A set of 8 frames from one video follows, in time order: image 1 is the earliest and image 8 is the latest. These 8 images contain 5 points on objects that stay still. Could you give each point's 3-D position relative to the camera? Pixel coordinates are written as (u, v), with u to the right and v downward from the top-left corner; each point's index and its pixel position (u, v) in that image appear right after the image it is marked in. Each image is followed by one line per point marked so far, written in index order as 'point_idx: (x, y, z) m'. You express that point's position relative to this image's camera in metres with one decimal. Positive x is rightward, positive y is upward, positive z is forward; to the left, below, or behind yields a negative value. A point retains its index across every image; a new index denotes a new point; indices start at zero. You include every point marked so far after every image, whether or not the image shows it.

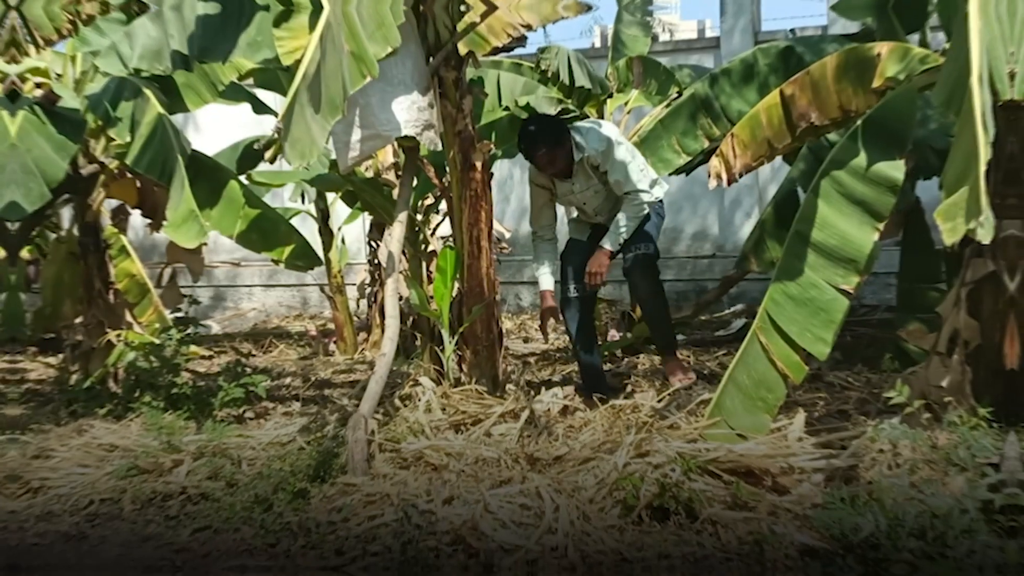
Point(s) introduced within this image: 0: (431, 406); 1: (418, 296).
0: (-0.3, -0.4, +4.3) m
1: (-0.4, 0.0, +4.5) m
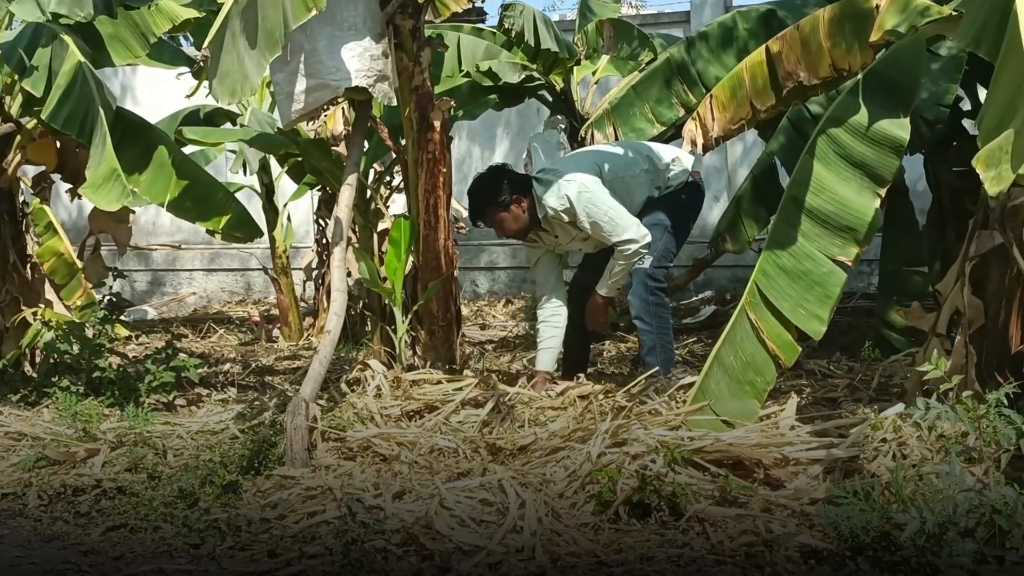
0: (-0.4, -0.4, +3.9) m
1: (-0.5, +0.1, +4.1) m
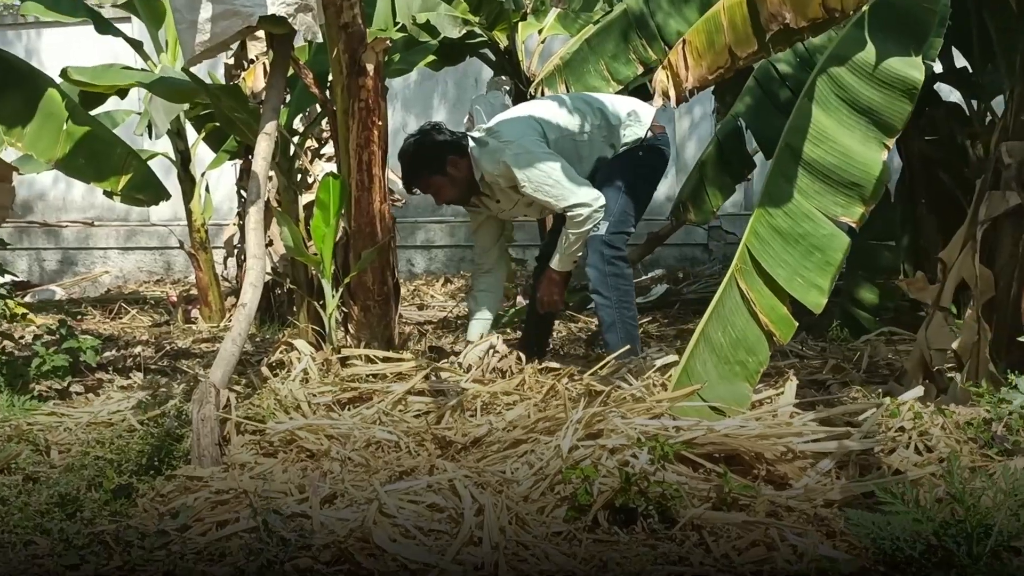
0: (-0.6, -0.3, +3.4) m
1: (-0.7, +0.2, +3.6) m
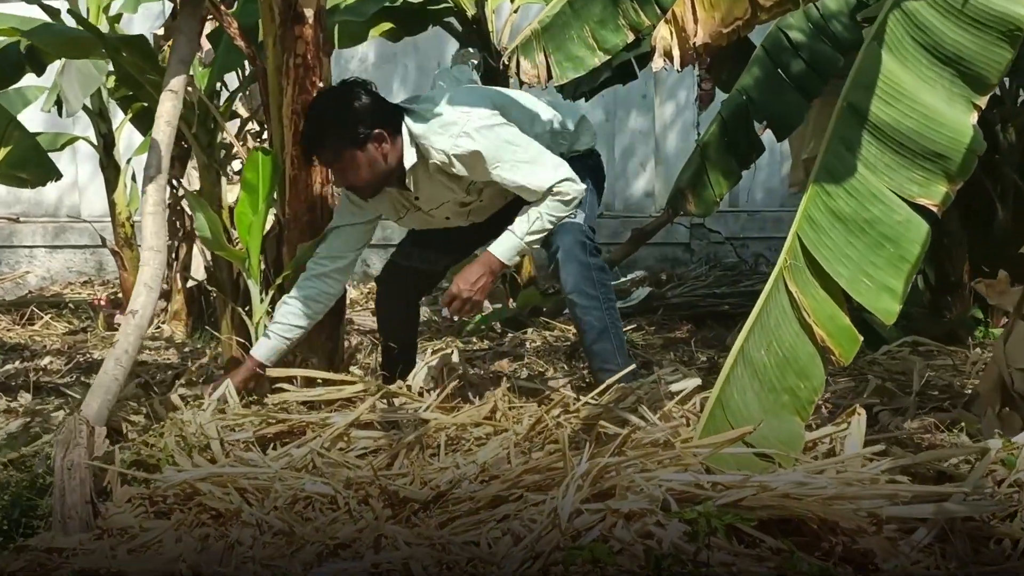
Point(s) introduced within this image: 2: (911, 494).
0: (-0.7, -0.3, +2.7) m
1: (-0.8, +0.2, +2.9) m
2: (+0.6, -0.3, +1.8) m
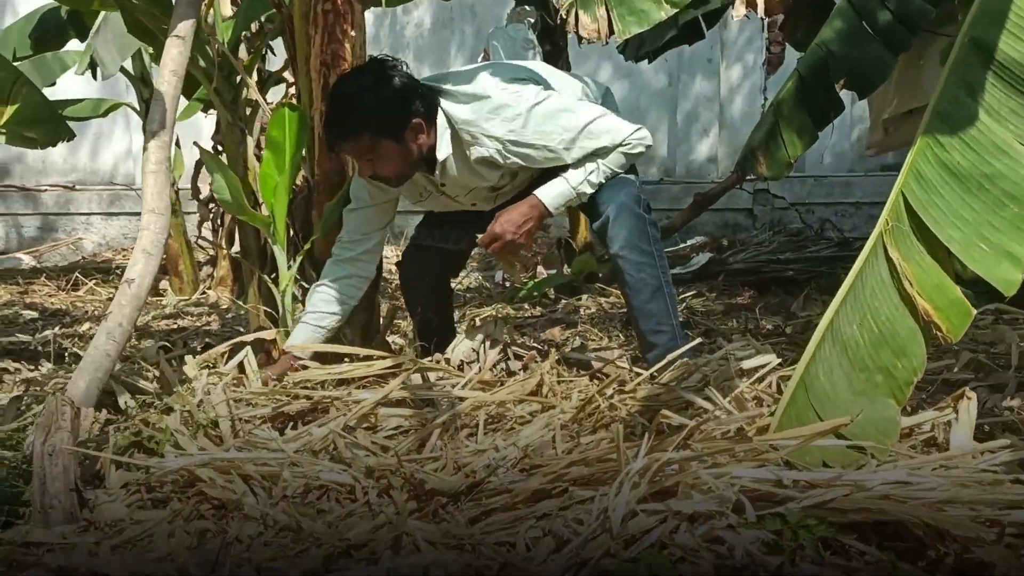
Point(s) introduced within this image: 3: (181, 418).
0: (-0.6, -0.2, +2.4) m
1: (-0.7, +0.2, +2.6) m
2: (+0.7, -0.3, +1.5) m
3: (-0.6, -0.2, +2.1) m
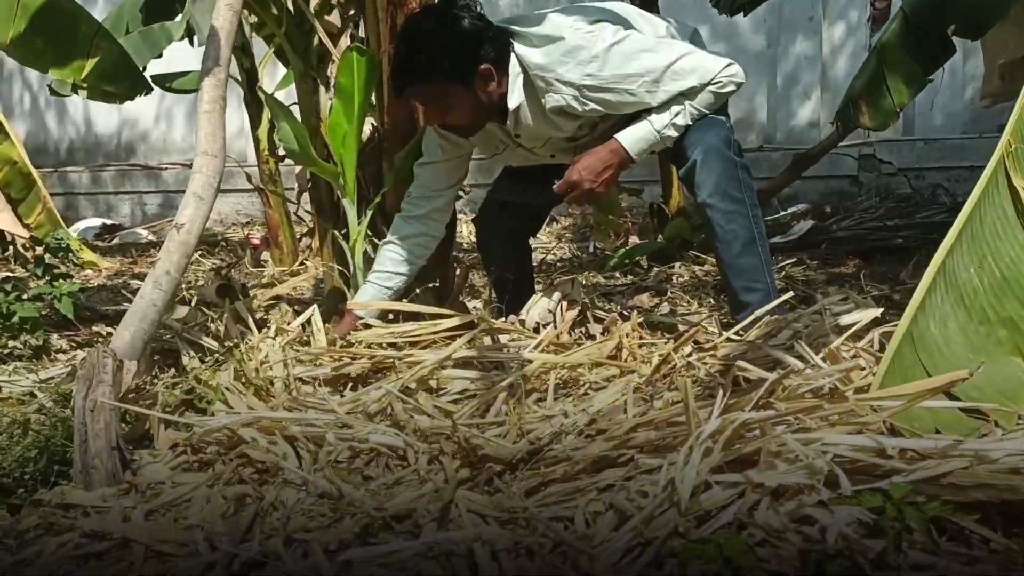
0: (-0.4, -0.1, +2.3) m
1: (-0.5, +0.3, +2.5) m
2: (+0.7, -0.2, +1.2) m
3: (-0.5, -0.2, +2.0) m
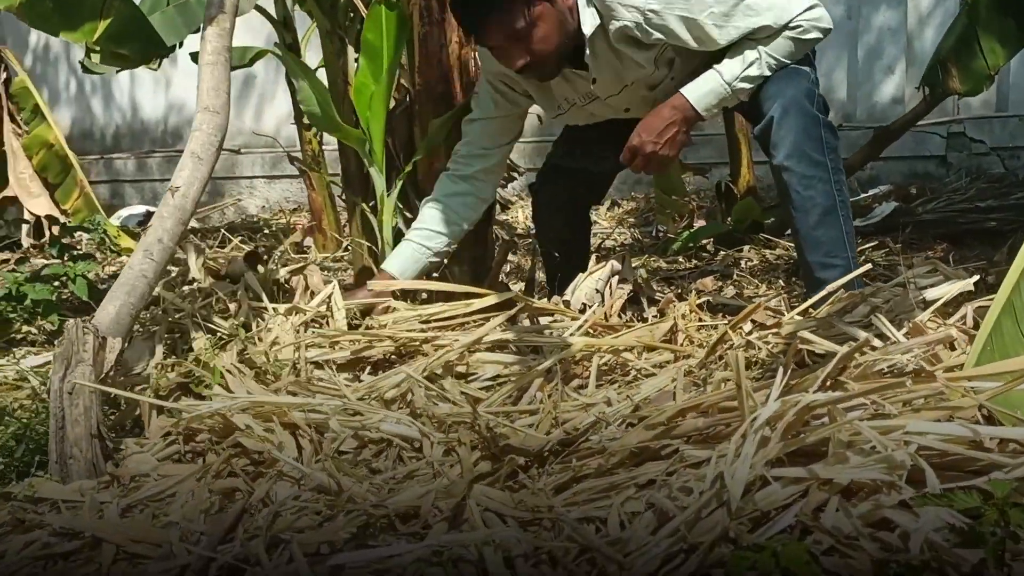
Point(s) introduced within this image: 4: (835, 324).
0: (-0.3, -0.1, +2.1) m
1: (-0.4, +0.4, +2.3) m
2: (+0.8, -0.2, +1.0) m
3: (-0.4, -0.1, +1.8) m
4: (+0.5, -0.1, +1.7) m
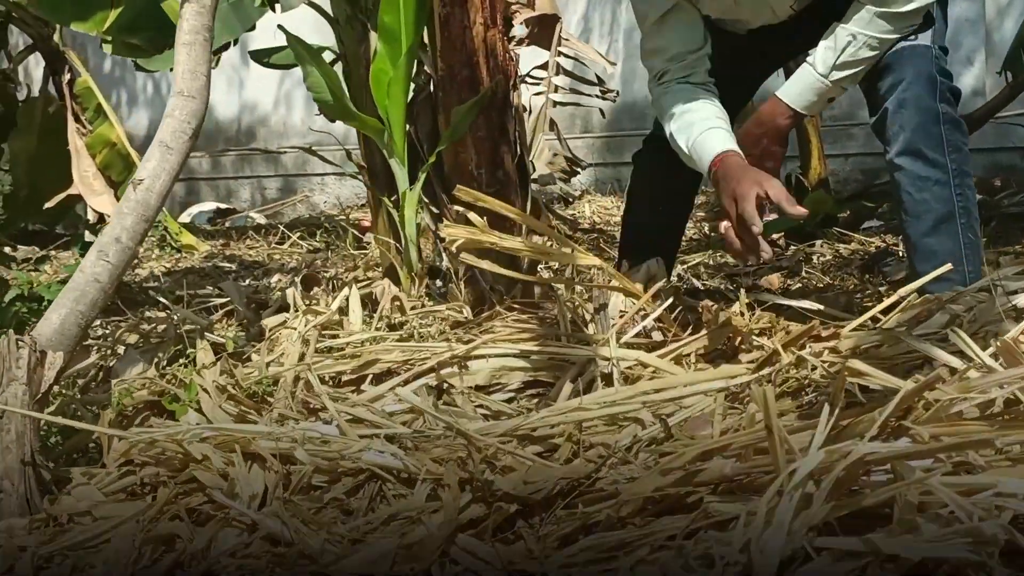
0: (-0.3, -0.1, +1.9) m
1: (-0.3, +0.4, +2.1) m
2: (+0.7, -0.2, +0.7) m
3: (-0.4, -0.1, +1.6) m
4: (+0.5, -0.1, +1.4) m
